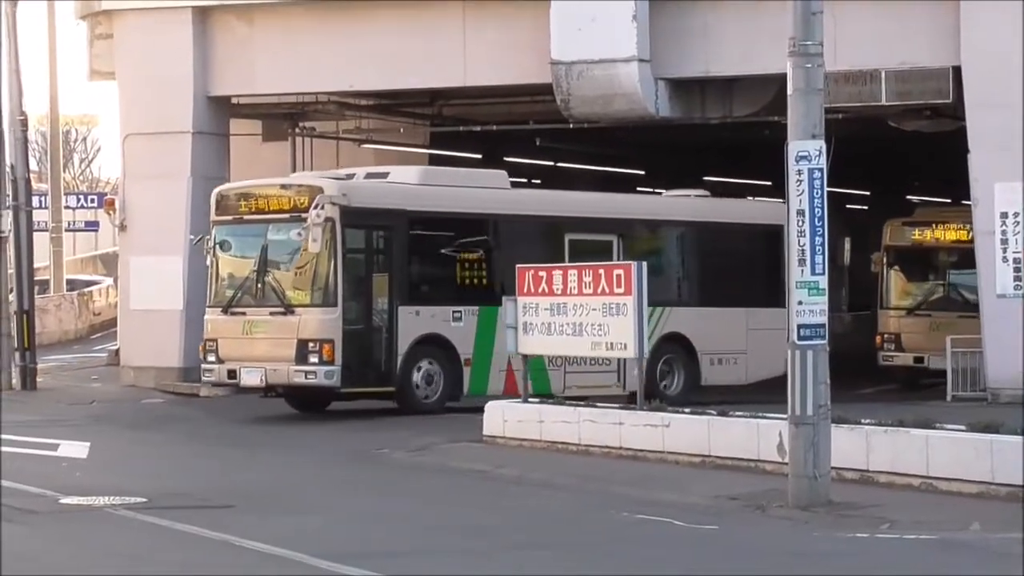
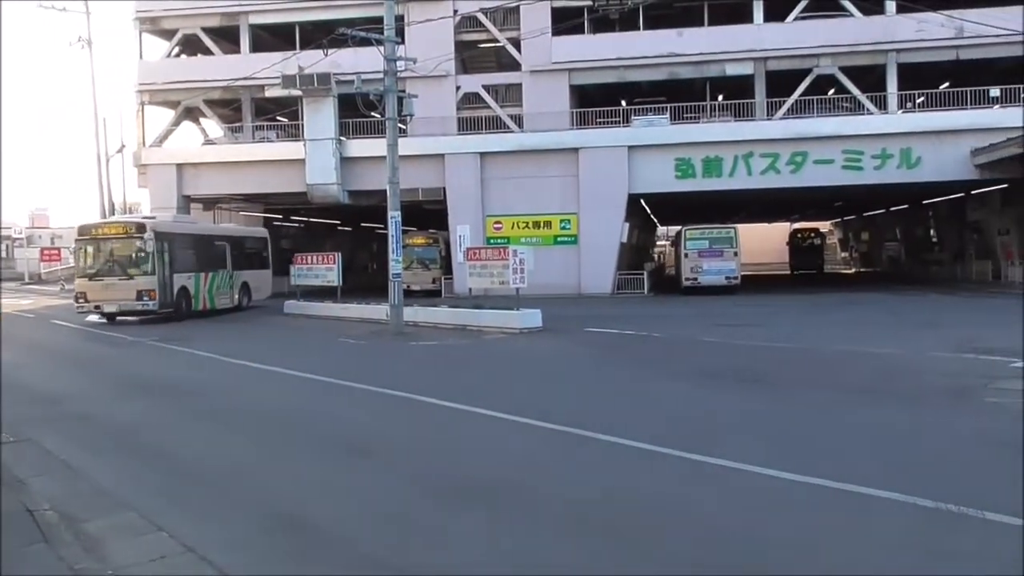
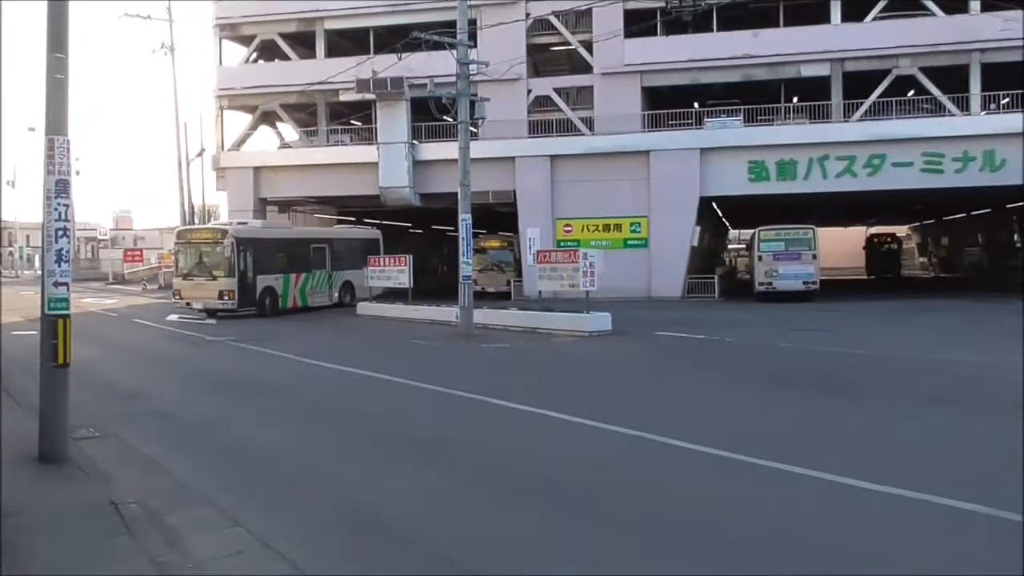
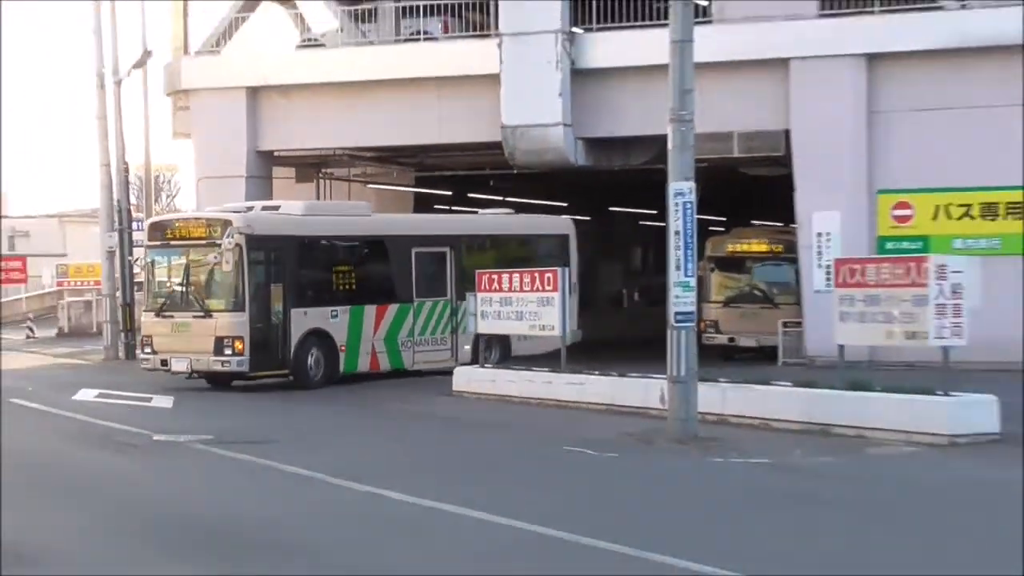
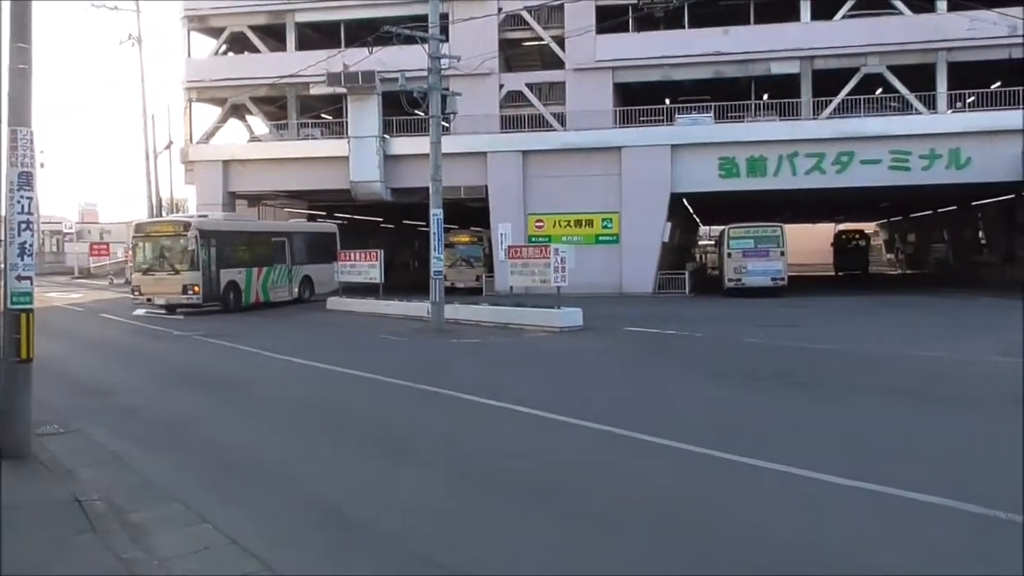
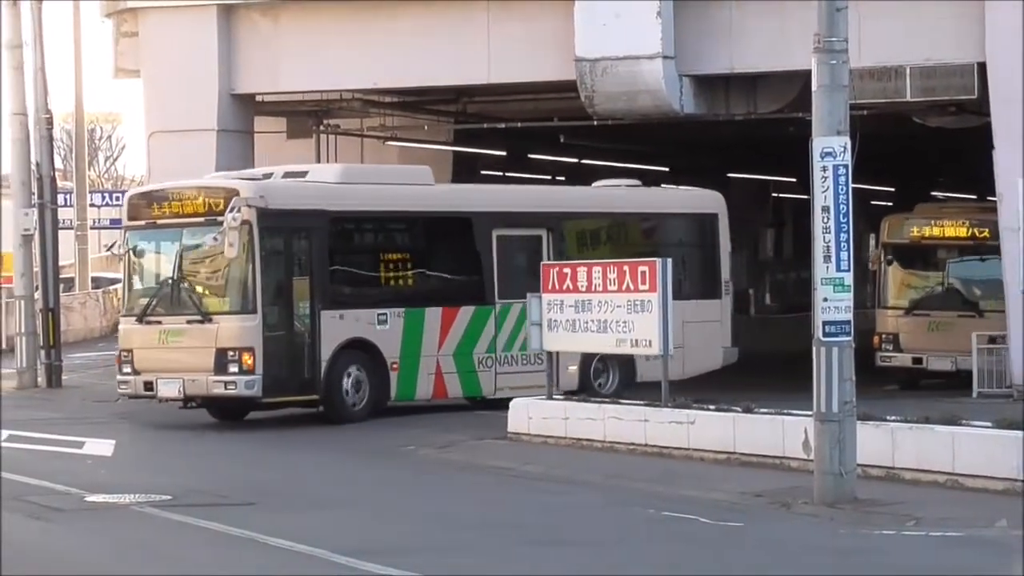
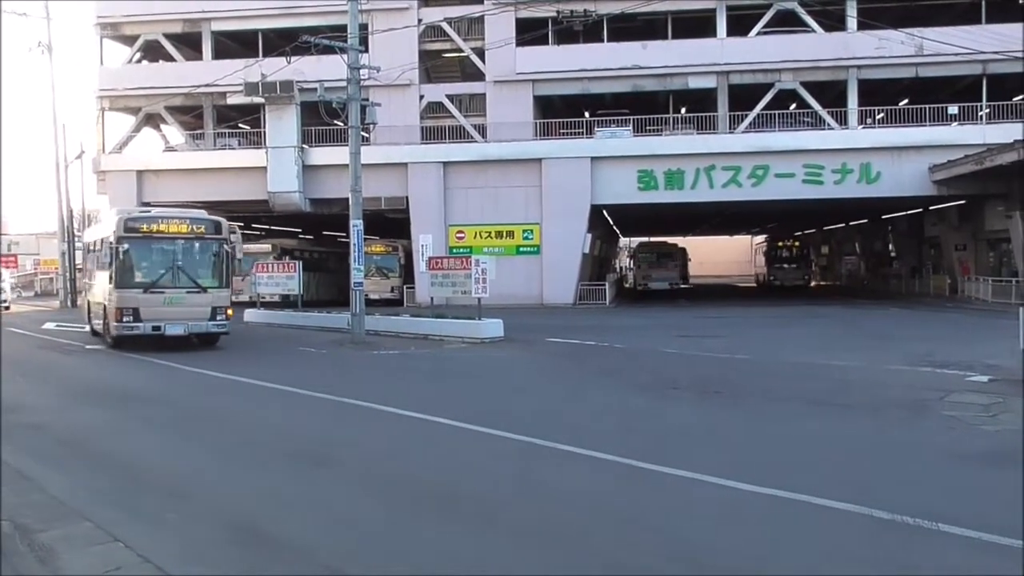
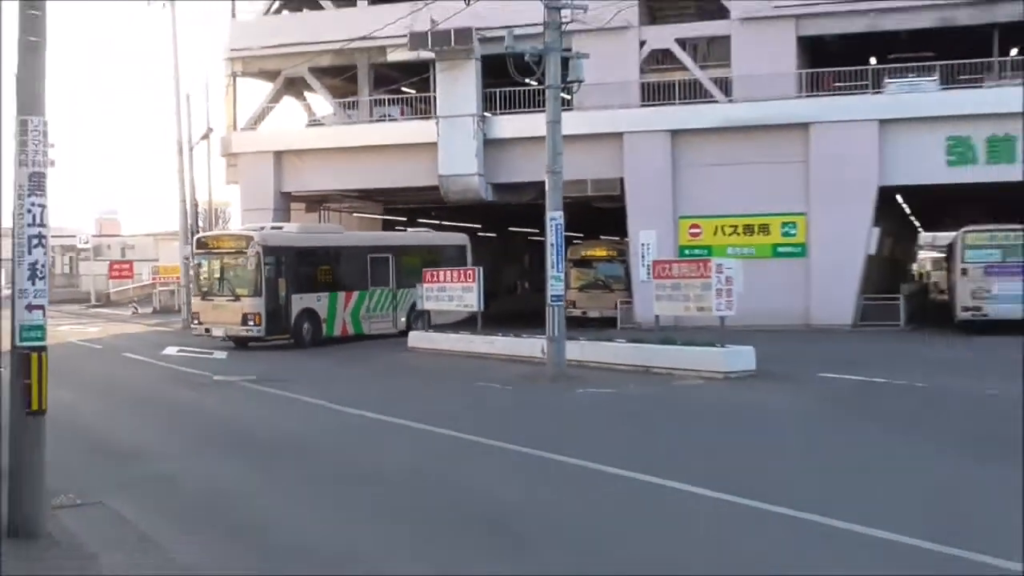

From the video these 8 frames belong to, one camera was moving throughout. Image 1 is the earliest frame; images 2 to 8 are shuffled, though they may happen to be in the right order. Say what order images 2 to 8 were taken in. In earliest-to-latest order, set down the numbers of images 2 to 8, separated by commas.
6, 4, 8, 3, 5, 2, 7
